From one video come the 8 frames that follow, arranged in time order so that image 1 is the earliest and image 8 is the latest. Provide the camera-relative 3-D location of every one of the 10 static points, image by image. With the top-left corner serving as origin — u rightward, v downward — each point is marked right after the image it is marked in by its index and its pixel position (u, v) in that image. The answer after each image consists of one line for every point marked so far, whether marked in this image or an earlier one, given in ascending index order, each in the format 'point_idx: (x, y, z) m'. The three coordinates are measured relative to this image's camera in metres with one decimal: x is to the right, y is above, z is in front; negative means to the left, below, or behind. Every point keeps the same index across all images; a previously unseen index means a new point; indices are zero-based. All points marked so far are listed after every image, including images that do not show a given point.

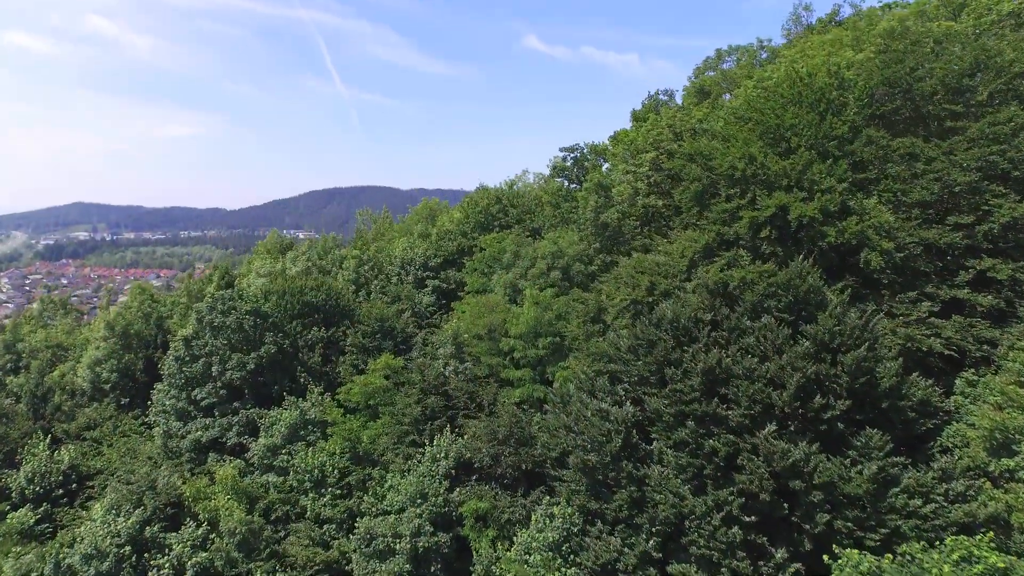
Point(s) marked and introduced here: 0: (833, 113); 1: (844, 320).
0: (+9.3, +5.1, +16.6) m
1: (+6.8, -0.7, +11.6) m
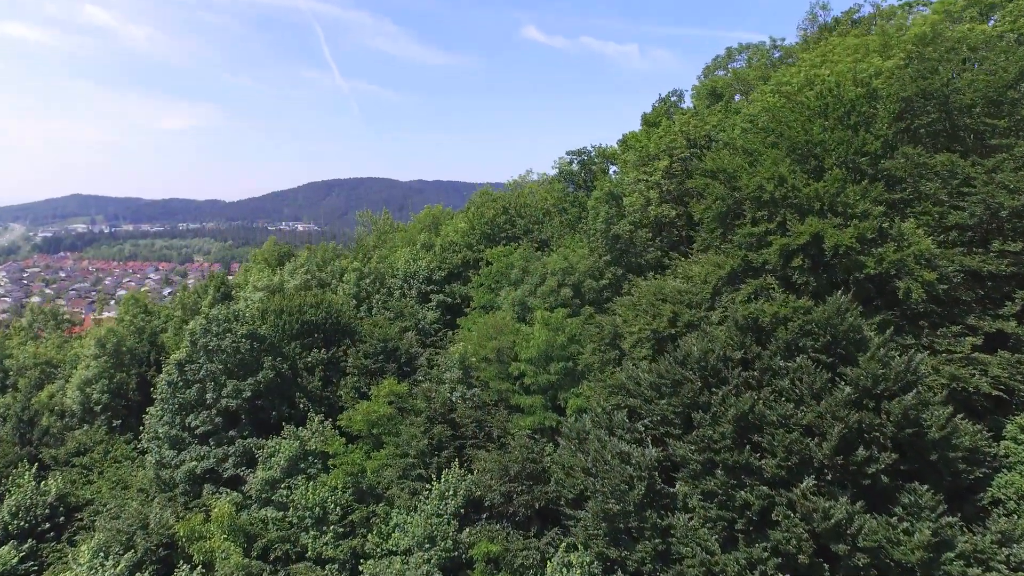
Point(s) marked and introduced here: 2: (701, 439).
0: (+9.6, +4.4, +15.7) m
1: (+7.1, -1.4, +10.8) m
2: (+3.7, -3.0, +11.4) m
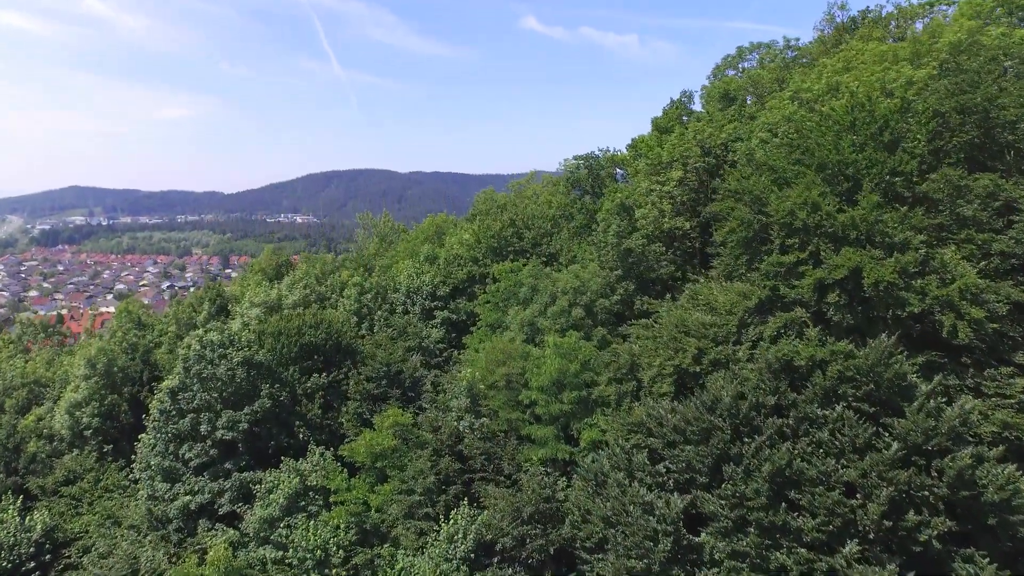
0: (+9.9, +3.7, +14.7) m
1: (+7.4, -2.2, +9.9) m
2: (+4.0, -3.8, +10.5) m
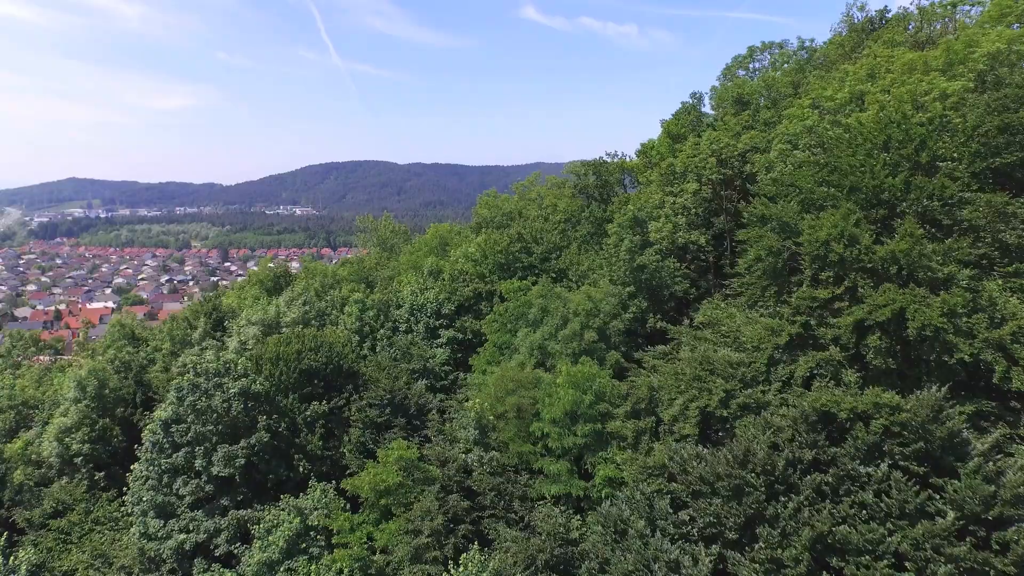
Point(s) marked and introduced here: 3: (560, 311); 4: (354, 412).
0: (+10.2, +2.9, +13.8) m
1: (+7.7, -3.0, +9.1) m
2: (+4.3, -4.6, +9.7) m
3: (+1.6, -0.7, +18.7) m
4: (-4.8, -3.8, +17.4) m
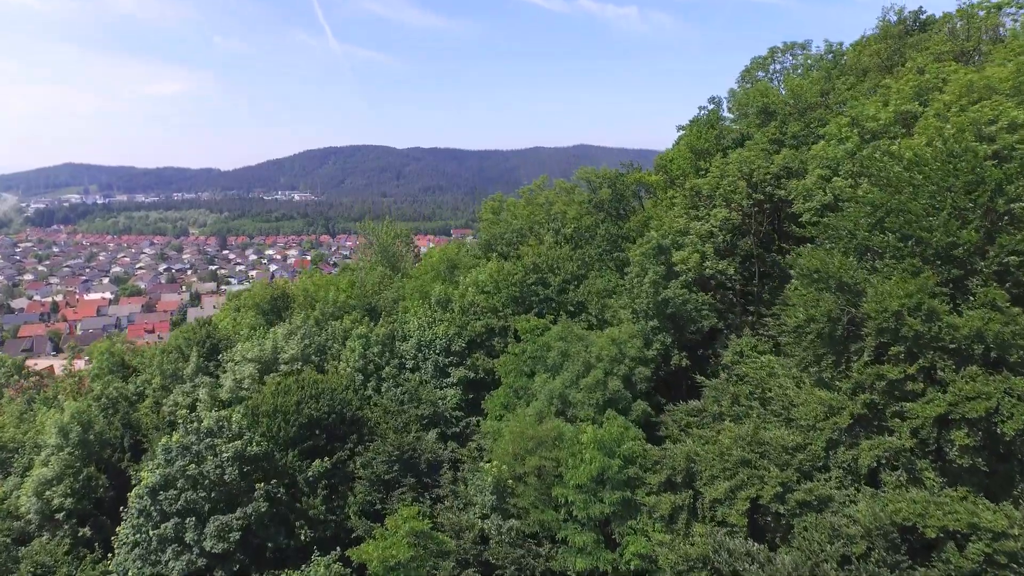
0: (+10.7, +1.5, +12.3) m
1: (+8.2, -4.5, +7.7) m
2: (+4.9, -6.1, +8.4) m
3: (+2.1, -2.0, +17.3) m
4: (-4.3, -5.0, +16.1) m
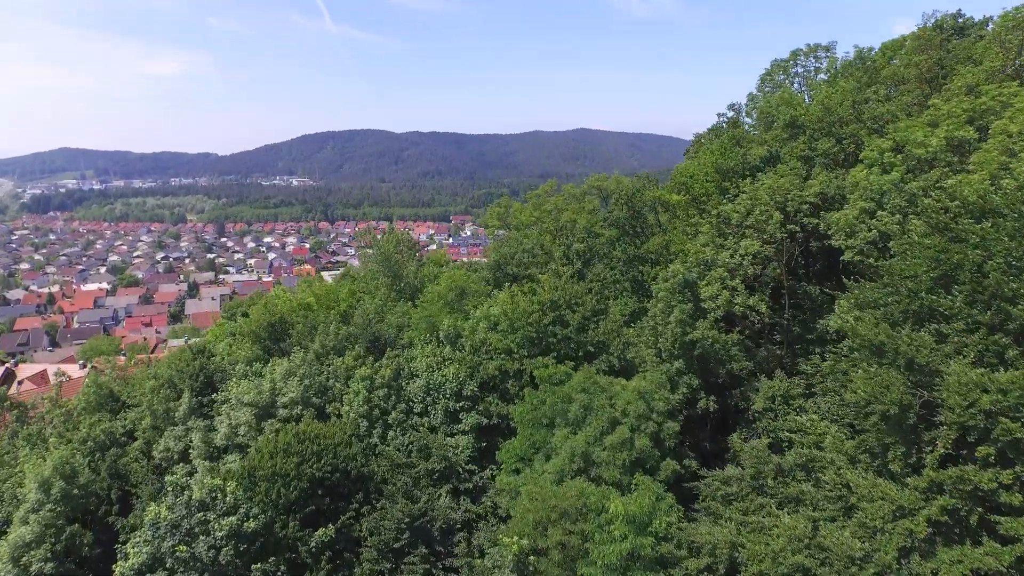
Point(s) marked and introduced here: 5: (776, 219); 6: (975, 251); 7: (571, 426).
0: (+11.2, +0.1, +10.9) m
1: (+8.7, -6.1, +6.4) m
2: (+5.4, -7.6, +7.2) m
3: (+2.6, -3.3, +15.9) m
4: (-3.8, -6.4, +14.8) m
5: (+8.5, +2.2, +18.5) m
6: (+9.8, +0.8, +12.3) m
7: (+1.6, -3.9, +16.2) m
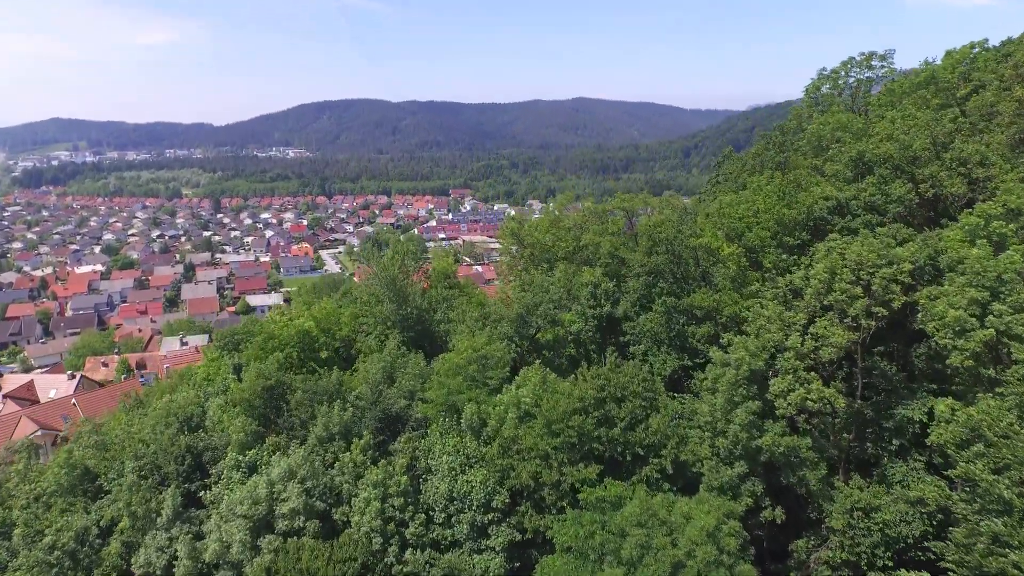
0: (+12.3, -2.9, +8.1) m
1: (+9.7, -9.3, +4.0) m
2: (+6.4, -10.7, +4.8) m
3: (+3.6, -6.0, +13.4) m
4: (-2.8, -9.1, +12.3) m
5: (+9.5, -0.3, +15.6) m
6: (+10.9, -2.0, +9.5) m
7: (+2.6, -6.5, +13.7) m
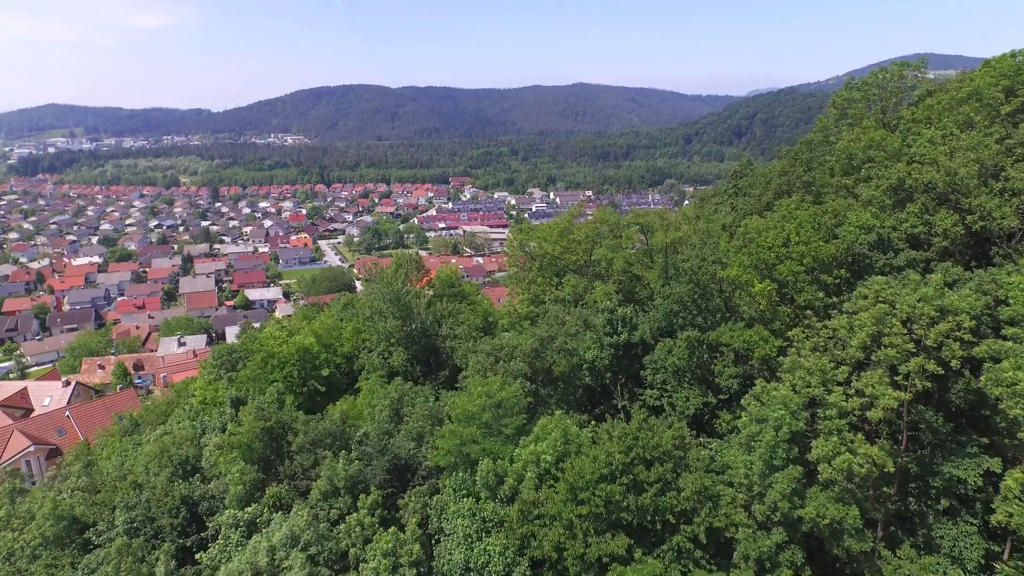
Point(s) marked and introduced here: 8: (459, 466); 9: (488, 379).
0: (+12.8, -4.4, +6.9) m
1: (+10.3, -10.9, +2.9) m
2: (+6.9, -12.3, +3.7) m
3: (+4.1, -7.4, +12.2) m
4: (-2.3, -10.5, +11.2) m
5: (+10.1, -1.7, +14.3) m
6: (+11.4, -3.6, +8.2) m
7: (+3.2, -7.9, +12.5) m
8: (-1.6, -5.3, +17.3) m
9: (-0.8, -3.1, +19.6) m
